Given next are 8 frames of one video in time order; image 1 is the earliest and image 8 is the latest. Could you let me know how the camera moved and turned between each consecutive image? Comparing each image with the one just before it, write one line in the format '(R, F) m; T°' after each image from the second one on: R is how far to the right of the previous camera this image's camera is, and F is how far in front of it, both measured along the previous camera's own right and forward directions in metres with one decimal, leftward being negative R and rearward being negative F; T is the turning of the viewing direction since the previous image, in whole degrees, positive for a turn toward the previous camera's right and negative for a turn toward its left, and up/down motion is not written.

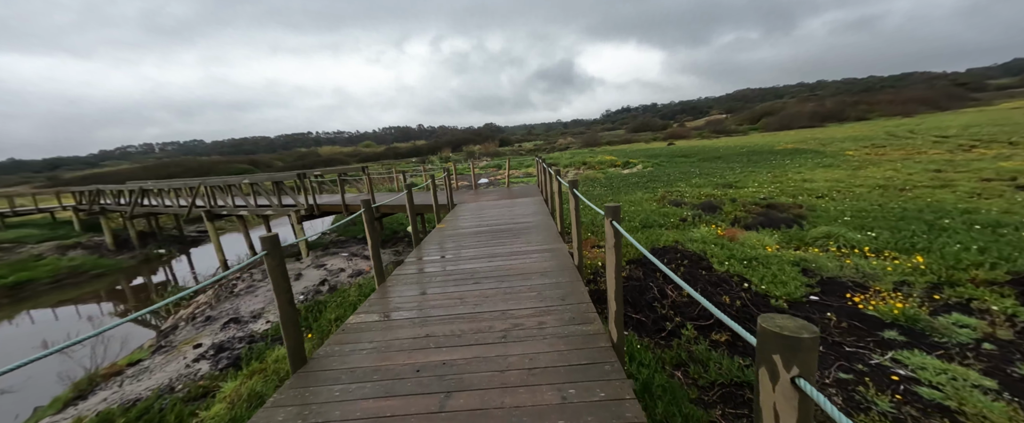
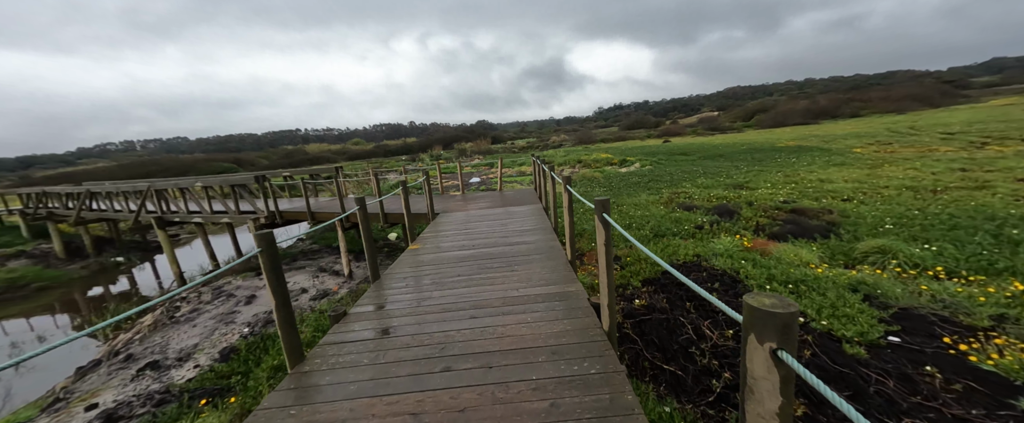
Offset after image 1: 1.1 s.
(0.0, +1.2) m; +1°
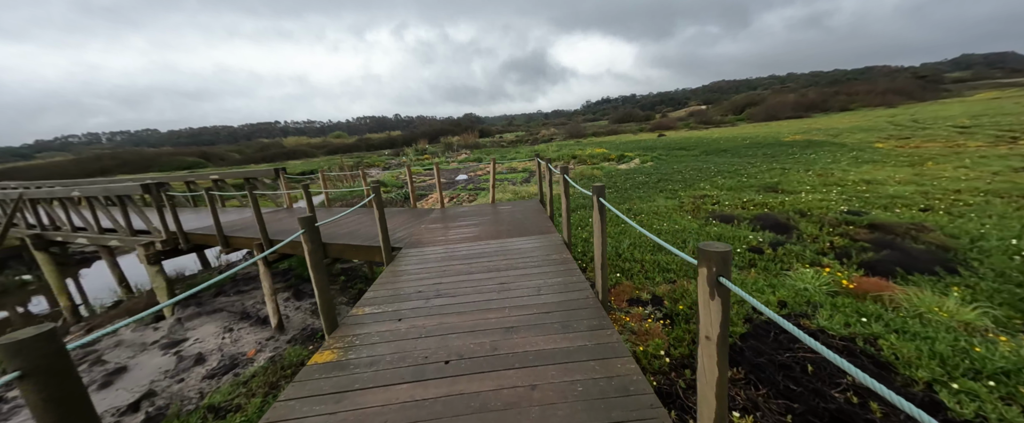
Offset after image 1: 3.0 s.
(-0.2, +2.3) m; +2°
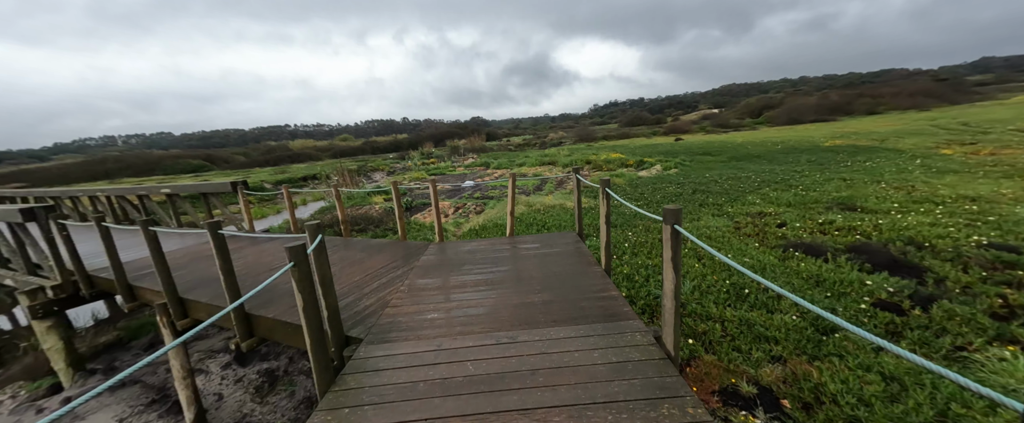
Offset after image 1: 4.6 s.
(-0.3, +1.9) m; -1°
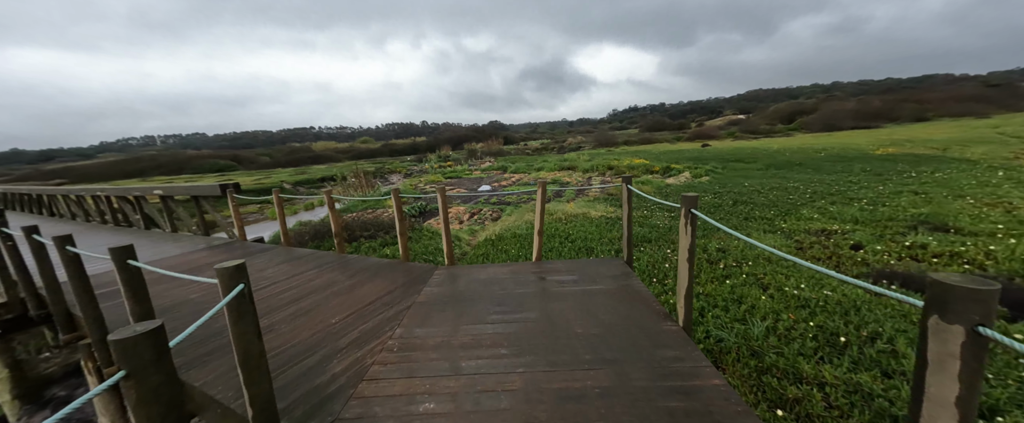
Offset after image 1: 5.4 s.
(-0.1, +1.0) m; -3°
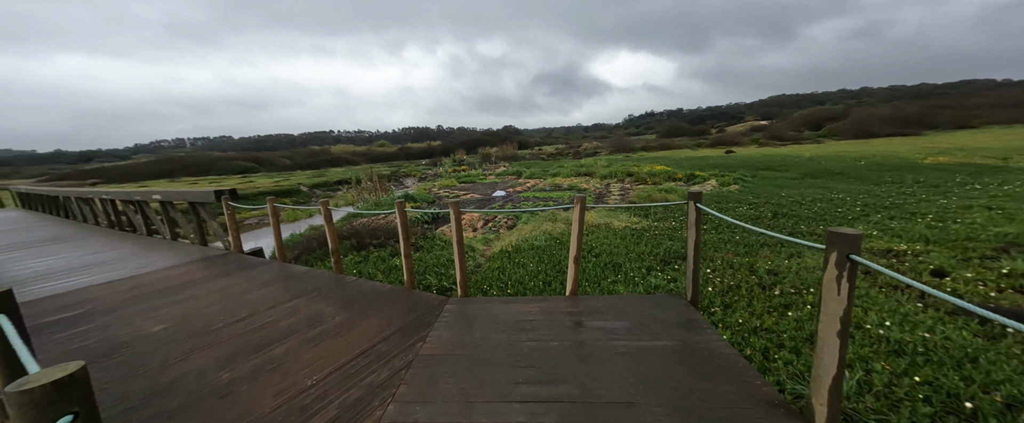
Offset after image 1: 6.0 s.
(-0.2, +0.7) m; -2°
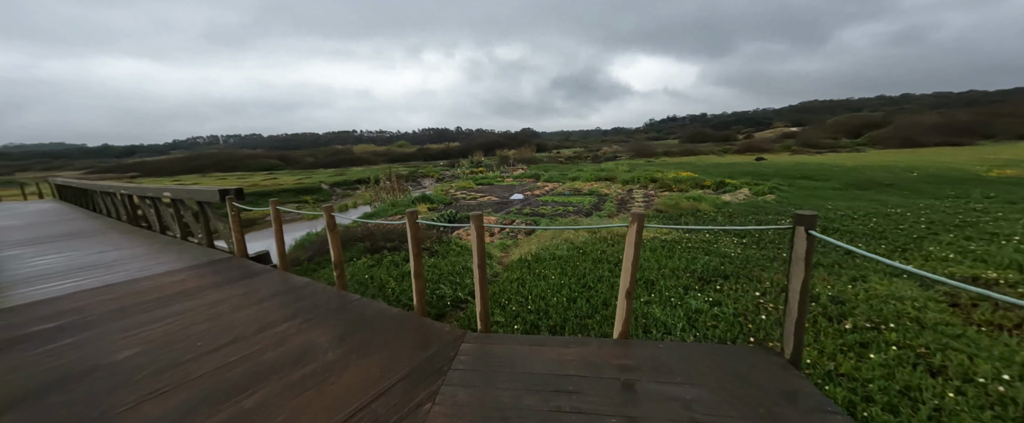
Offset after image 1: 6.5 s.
(-0.1, +0.6) m; -3°
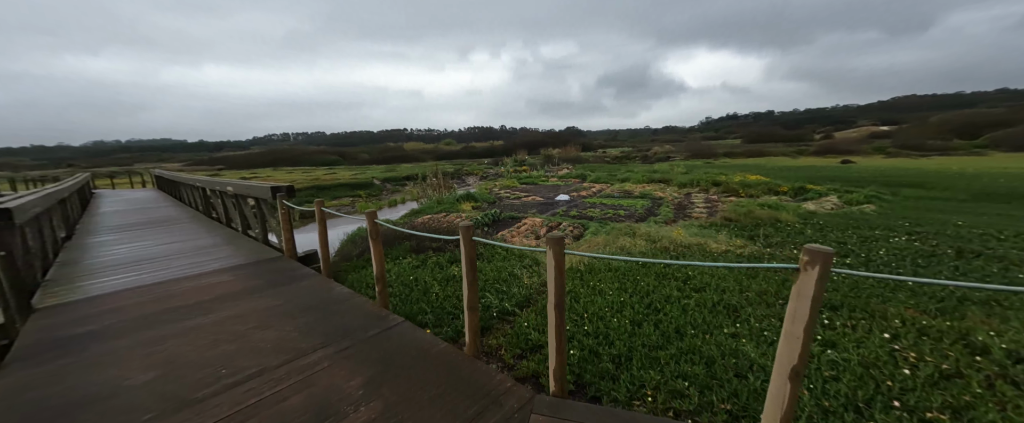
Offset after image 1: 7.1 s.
(-0.3, +0.7) m; -7°
